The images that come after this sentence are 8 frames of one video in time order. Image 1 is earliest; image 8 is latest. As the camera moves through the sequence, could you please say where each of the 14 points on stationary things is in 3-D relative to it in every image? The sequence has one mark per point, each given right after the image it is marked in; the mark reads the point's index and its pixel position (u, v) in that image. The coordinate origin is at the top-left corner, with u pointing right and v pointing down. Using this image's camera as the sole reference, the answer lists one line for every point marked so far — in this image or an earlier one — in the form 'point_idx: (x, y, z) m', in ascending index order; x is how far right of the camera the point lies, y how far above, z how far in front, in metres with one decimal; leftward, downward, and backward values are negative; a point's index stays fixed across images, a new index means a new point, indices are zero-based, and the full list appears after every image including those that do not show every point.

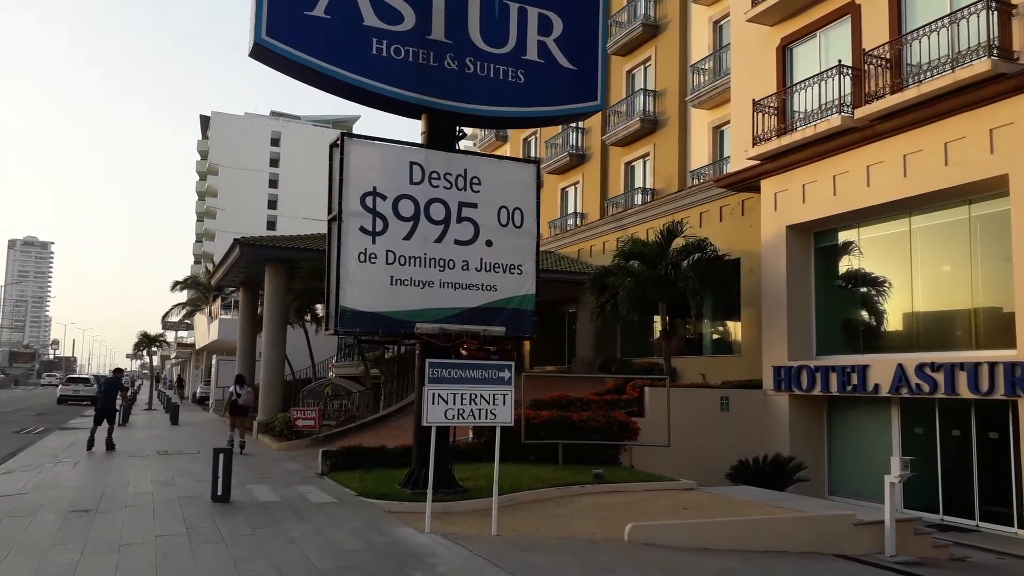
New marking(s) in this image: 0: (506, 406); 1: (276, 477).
0: (-0.1, -1.4, +9.1) m
1: (-4.0, -3.2, +13.6) m
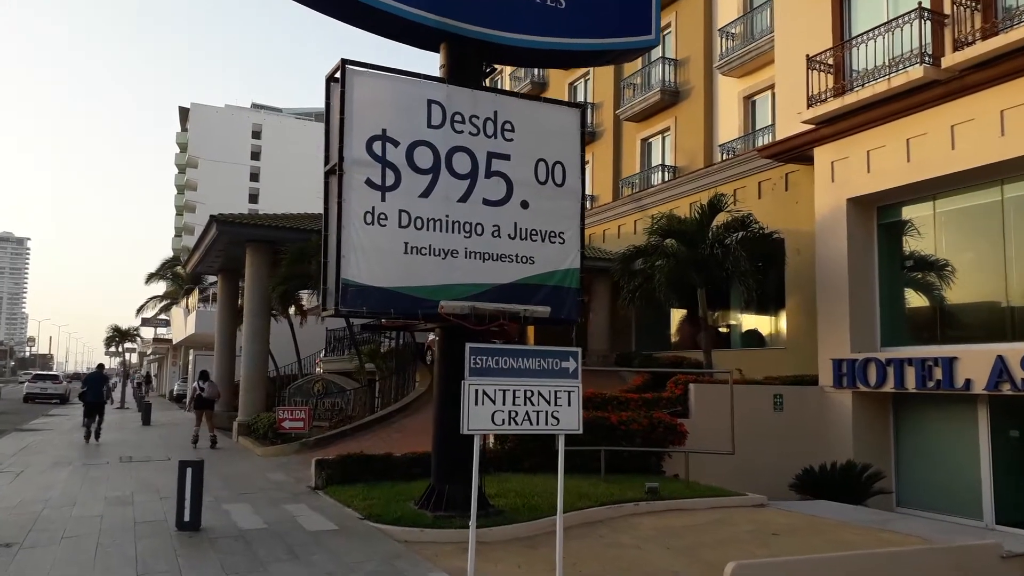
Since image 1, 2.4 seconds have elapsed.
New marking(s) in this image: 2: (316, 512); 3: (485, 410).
0: (+0.5, -1.0, +6.8) m
1: (-3.5, -2.9, +11.1) m
2: (-2.4, -2.7, +9.6) m
3: (-0.2, -1.0, +6.5) m
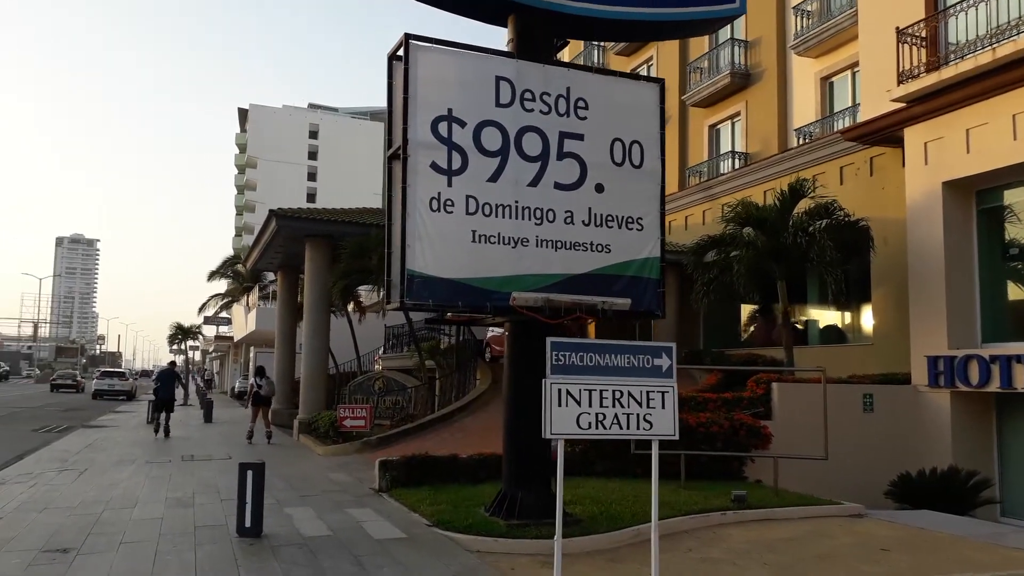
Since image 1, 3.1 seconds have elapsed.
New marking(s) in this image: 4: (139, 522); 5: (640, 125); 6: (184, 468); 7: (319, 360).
0: (+1.2, -0.9, +6.0) m
1: (-2.5, -2.8, +10.7) m
2: (-1.5, -2.6, +9.1) m
3: (+0.4, -0.9, +5.8) m
4: (-4.2, -2.6, +8.9) m
5: (+1.5, +1.9, +9.3) m
6: (-5.7, -3.1, +13.8) m
7: (-4.8, -1.8, +19.9) m
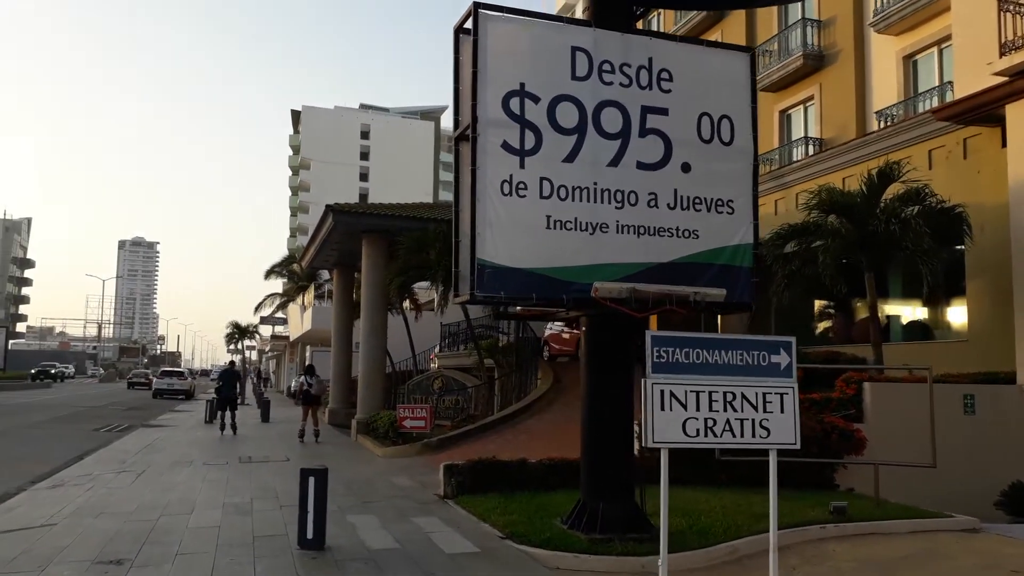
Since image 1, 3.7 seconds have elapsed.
0: (+1.8, -0.8, +5.2) m
1: (-1.6, -2.7, +10.1) m
2: (-0.7, -2.6, +8.4) m
3: (+1.0, -0.8, +5.0) m
4: (-3.3, -2.6, +8.4) m
5: (+2.3, +2.0, +8.5) m
6: (-4.5, -3.1, +13.4) m
7: (-3.3, -1.7, +19.4) m
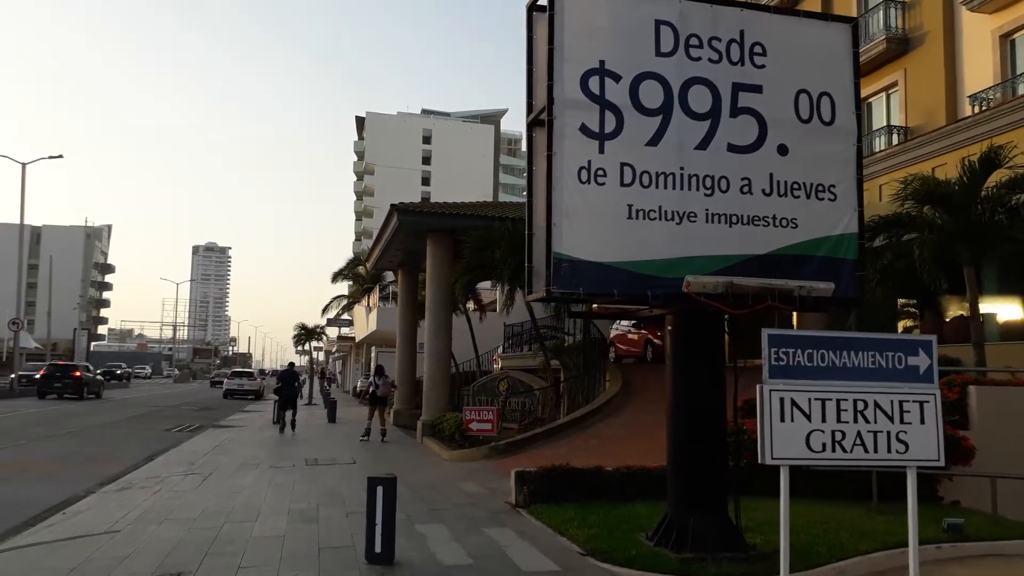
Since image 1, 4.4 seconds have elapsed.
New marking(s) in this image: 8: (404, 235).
0: (+2.3, -0.8, +4.5) m
1: (-0.7, -2.7, +9.6) m
2: (+0.1, -2.5, +7.9) m
3: (+1.5, -0.8, +4.4) m
4: (-2.5, -2.5, +8.0) m
5: (+3.1, +2.1, +7.7) m
6: (-3.4, -3.1, +13.1) m
7: (-1.7, -1.7, +19.0) m
8: (-2.7, +1.3, +19.6) m
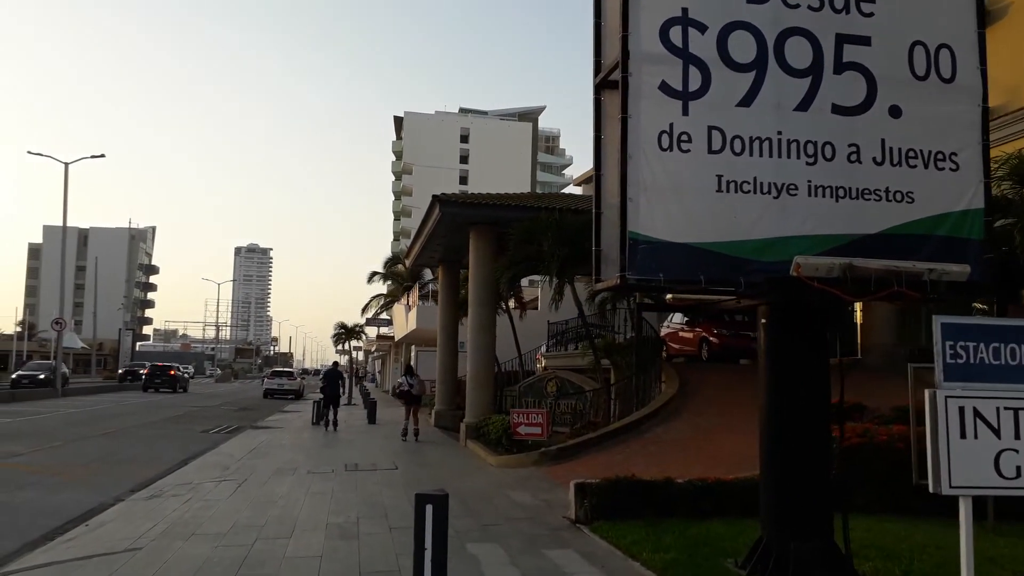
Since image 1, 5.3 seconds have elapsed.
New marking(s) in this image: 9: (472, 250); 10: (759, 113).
0: (+2.7, -0.7, +3.4) m
1: (0.0, -2.6, +8.6) m
2: (+0.7, -2.4, +6.9) m
3: (+1.9, -0.7, +3.3) m
4: (-2.0, -2.4, +7.1) m
5: (+3.6, +2.2, +6.6) m
6: (-2.5, -3.0, +12.3) m
7: (-0.6, -1.6, +18.1) m
8: (-1.6, +1.4, +18.7) m
9: (-0.9, +0.9, +18.3) m
10: (+1.9, +1.4, +6.2) m
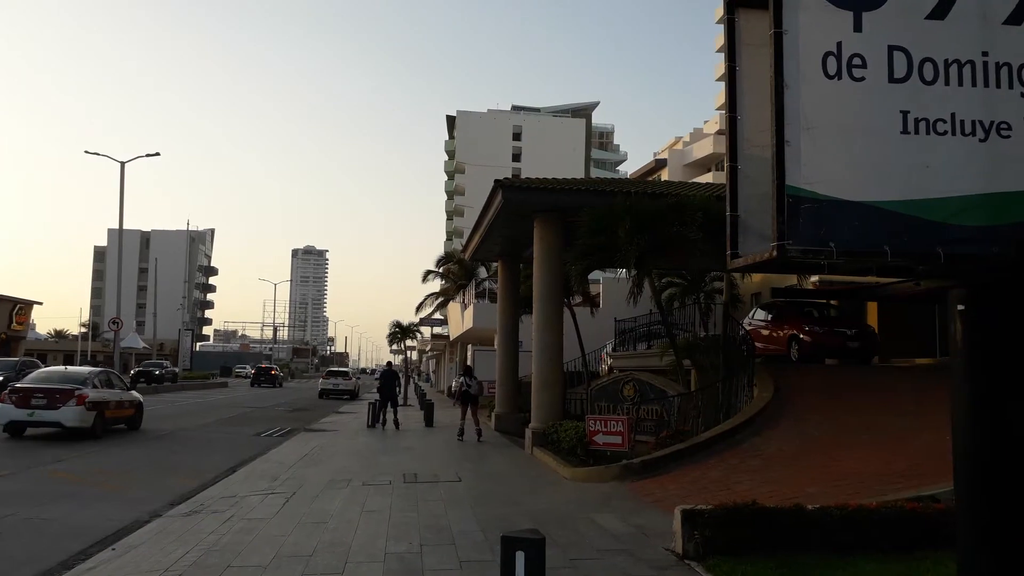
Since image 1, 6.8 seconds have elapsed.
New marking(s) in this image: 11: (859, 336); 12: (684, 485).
0: (+3.2, -0.5, +1.7) m
1: (+0.8, -2.4, +7.1) m
2: (+1.4, -2.3, +5.3) m
3: (+2.4, -0.5, +1.7) m
4: (-1.2, -2.3, +5.8) m
5: (+4.3, +2.4, +4.9) m
6: (-1.4, -2.8, +11.0) m
7: (+0.9, -1.5, +16.6) m
8: (-0.1, +1.5, +17.3) m
9: (+0.5, +1.0, +16.9) m
10: (+2.6, +1.5, +4.5) m
11: (+7.9, -1.1, +18.0) m
12: (+2.3, -2.6, +10.4) m
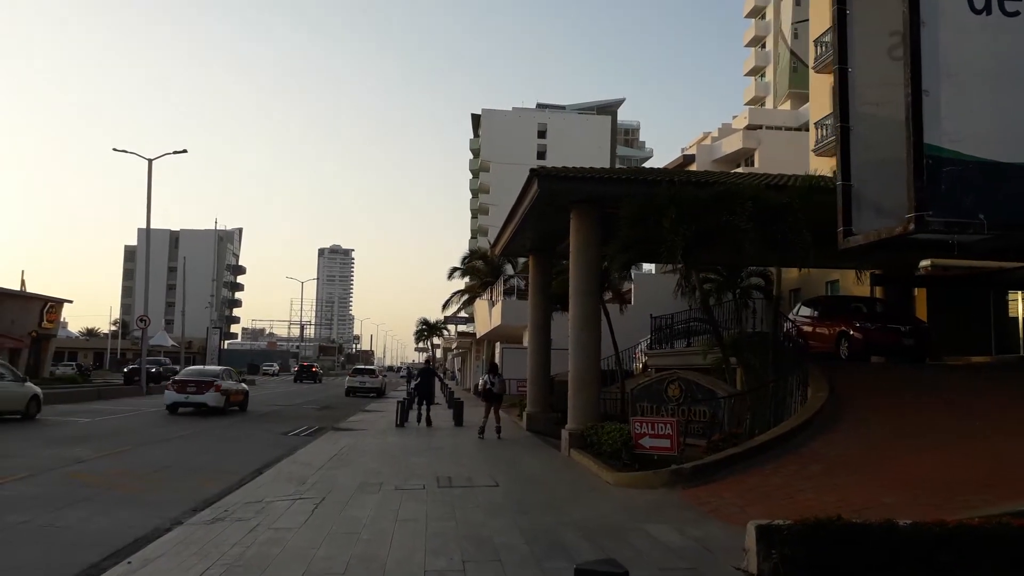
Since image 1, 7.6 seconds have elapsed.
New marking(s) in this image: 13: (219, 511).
0: (+3.5, -0.4, +0.9) m
1: (+1.3, -2.3, +6.4) m
2: (+1.8, -2.2, +4.6) m
3: (+2.7, -0.4, +0.9) m
4: (-0.8, -2.2, +5.1) m
5: (+4.6, +2.4, +4.0) m
6: (-0.9, -2.8, +10.3) m
7: (+1.6, -1.4, +15.8) m
8: (+0.7, +1.6, +16.5) m
9: (+1.3, +1.1, +16.1) m
10: (+2.9, +1.6, +3.7) m
11: (+8.6, -1.0, +17.0) m
12: (+2.8, -2.5, +9.6) m
13: (-3.6, -2.7, +9.6) m
